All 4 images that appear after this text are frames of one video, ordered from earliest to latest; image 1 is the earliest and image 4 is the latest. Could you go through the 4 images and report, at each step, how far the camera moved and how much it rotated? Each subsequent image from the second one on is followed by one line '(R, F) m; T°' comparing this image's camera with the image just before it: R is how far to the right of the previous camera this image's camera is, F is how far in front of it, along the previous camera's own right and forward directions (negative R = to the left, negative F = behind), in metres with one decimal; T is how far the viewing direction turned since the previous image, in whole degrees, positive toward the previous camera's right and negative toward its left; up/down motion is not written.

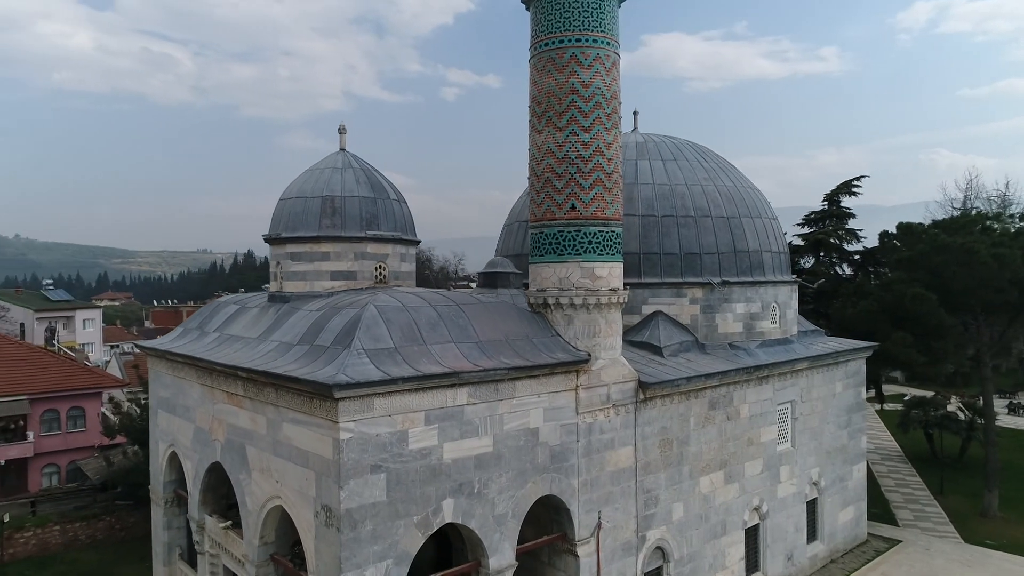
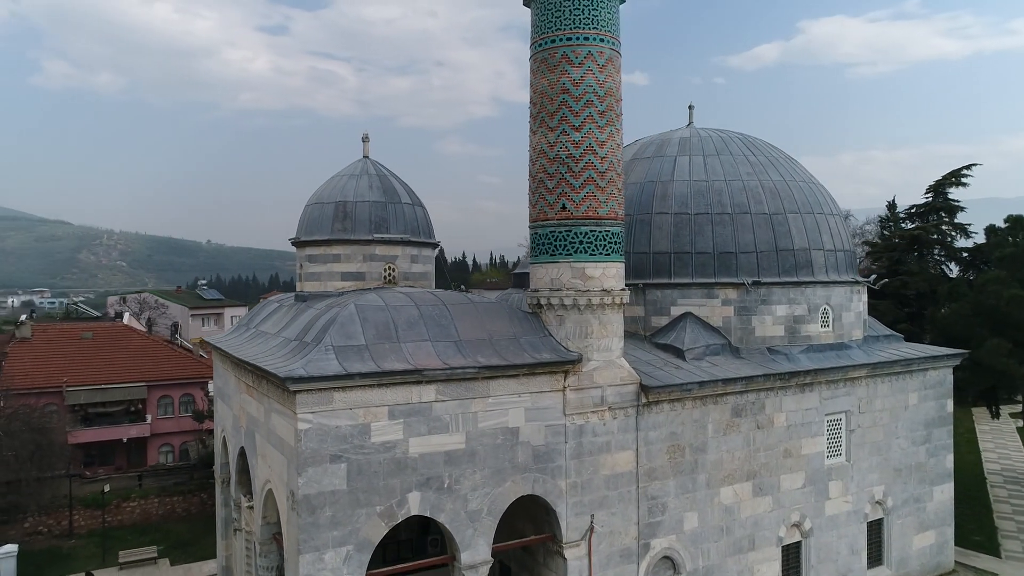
(+1.8, +0.1) m; -11°
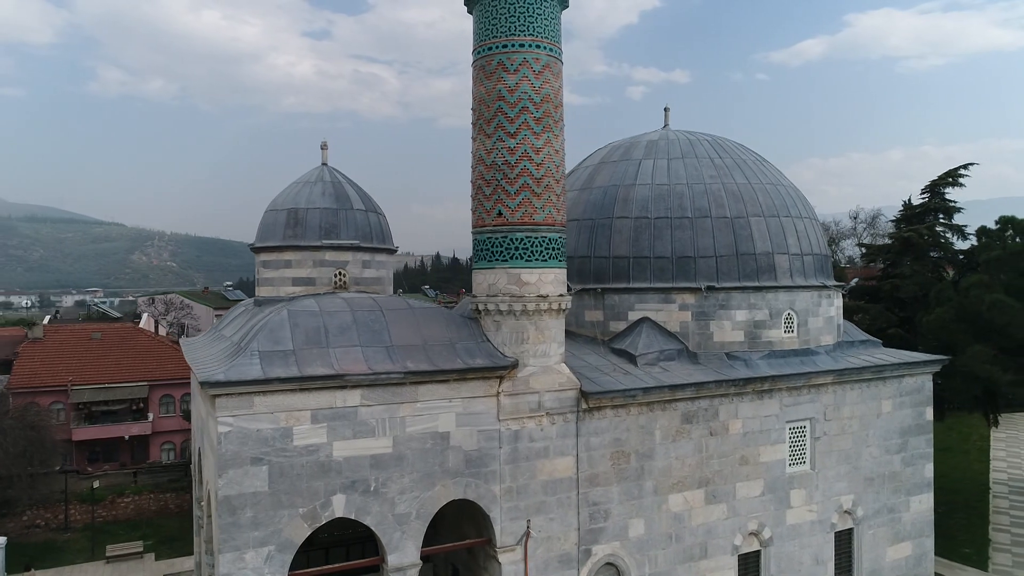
(+1.3, 0.0) m; -3°
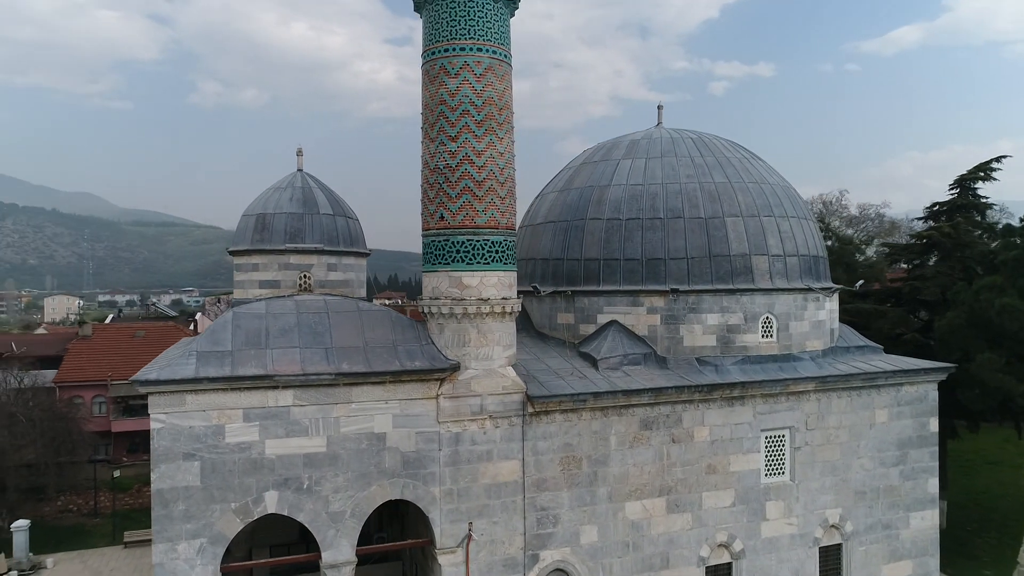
(+1.7, +0.1) m; -6°
